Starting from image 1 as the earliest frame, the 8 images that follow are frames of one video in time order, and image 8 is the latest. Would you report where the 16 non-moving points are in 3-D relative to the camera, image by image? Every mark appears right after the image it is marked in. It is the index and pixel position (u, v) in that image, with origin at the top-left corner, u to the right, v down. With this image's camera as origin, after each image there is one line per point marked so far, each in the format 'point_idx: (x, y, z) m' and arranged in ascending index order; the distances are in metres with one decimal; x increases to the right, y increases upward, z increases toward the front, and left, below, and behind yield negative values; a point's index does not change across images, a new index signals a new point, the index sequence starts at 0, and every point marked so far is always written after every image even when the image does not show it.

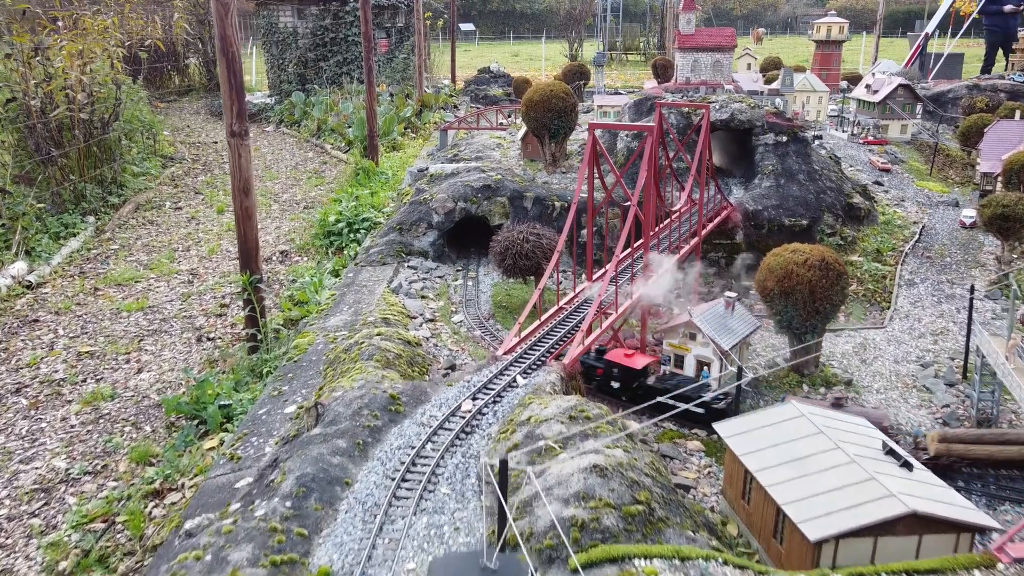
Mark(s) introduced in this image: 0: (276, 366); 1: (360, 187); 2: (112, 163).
0: (-1.7, -0.6, +7.5) m
1: (-2.3, +1.5, +15.4) m
2: (-6.2, +1.9, +16.1) m
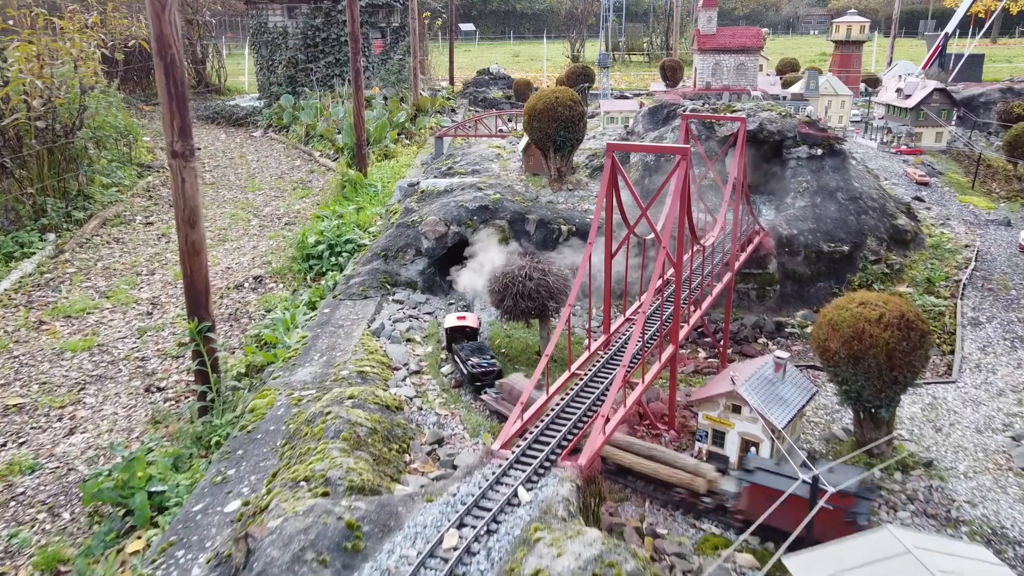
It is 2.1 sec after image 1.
0: (-1.7, -0.9, +6.2) m
1: (-2.2, +1.2, +14.1) m
2: (-6.2, +1.6, +14.8) m
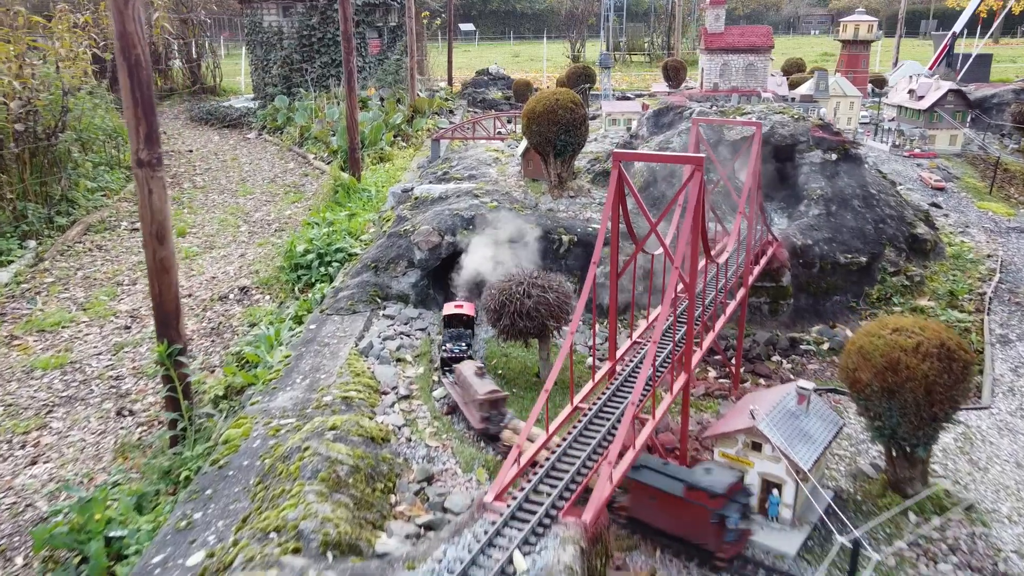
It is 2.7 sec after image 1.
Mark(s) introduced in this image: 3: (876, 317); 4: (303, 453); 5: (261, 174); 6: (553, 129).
0: (-1.7, -1.0, +5.7) m
1: (-2.3, +1.0, +13.6) m
2: (-6.2, +1.5, +14.2) m
3: (+3.1, -0.2, +8.8) m
4: (-1.1, -0.8, +5.3) m
5: (-4.6, +2.1, +19.1) m
6: (+0.4, +1.5, +9.9) m
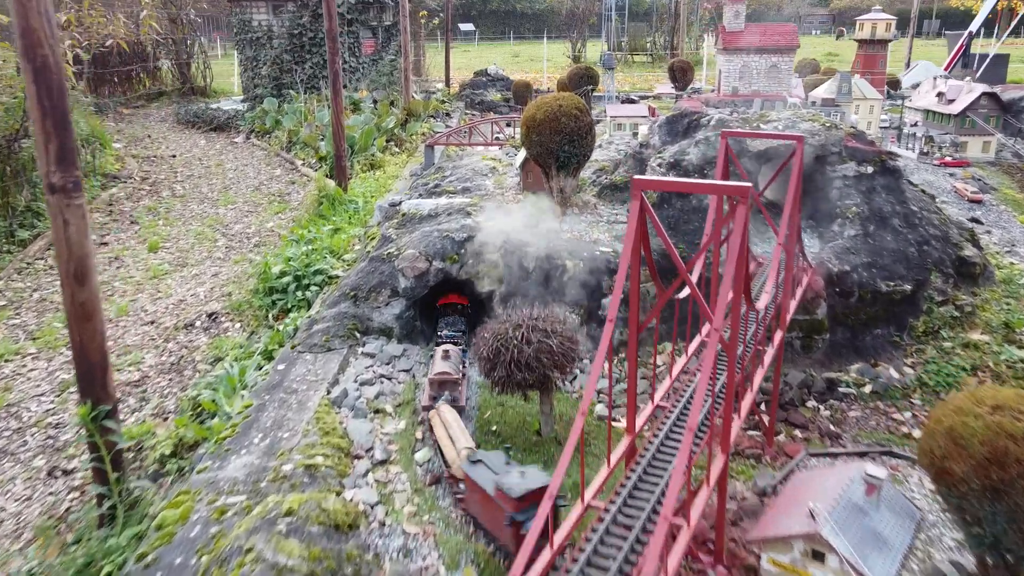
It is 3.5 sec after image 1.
0: (-1.7, -1.2, +4.6) m
1: (-2.3, +0.8, +12.5) m
2: (-6.2, +1.3, +13.2) m
3: (+3.1, -0.5, +7.7) m
4: (-1.1, -1.1, +4.2) m
5: (-4.7, +1.8, +18.1) m
6: (+0.4, +1.3, +8.8) m
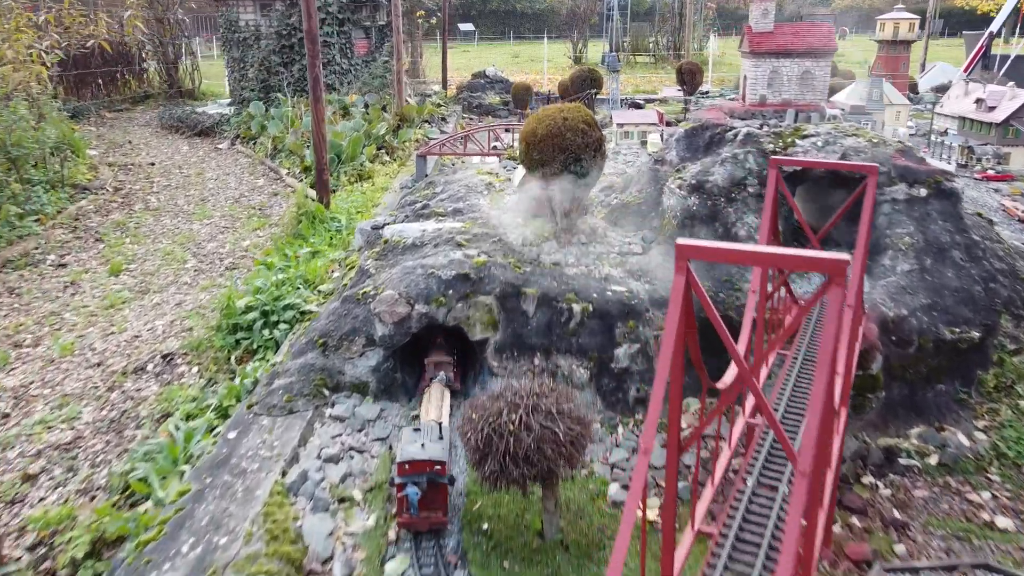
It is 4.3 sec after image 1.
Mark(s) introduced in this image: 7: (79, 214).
0: (-1.8, -1.6, +3.4) m
1: (-2.3, +0.5, +11.3) m
2: (-6.3, +1.0, +12.0) m
3: (+3.0, -0.8, +6.5) m
4: (-1.1, -1.4, +3.0) m
5: (-4.7, +1.5, +16.9) m
6: (+0.3, +1.0, +7.6) m
7: (-6.3, +1.1, +15.0) m
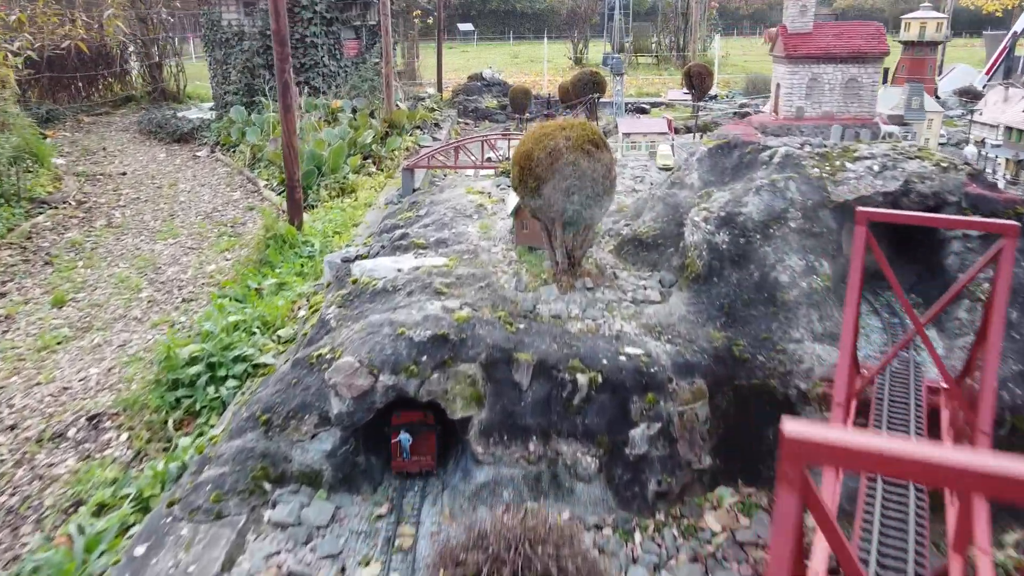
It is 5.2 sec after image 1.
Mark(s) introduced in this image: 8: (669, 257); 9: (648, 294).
0: (-1.8, -1.9, +2.1) m
1: (-2.4, +0.2, +10.0) m
2: (-6.3, +0.6, +10.7) m
3: (+3.0, -1.1, +5.2) m
4: (-1.2, -1.7, +1.7) m
5: (-4.7, +1.2, +15.5) m
6: (+0.3, +0.6, +6.3) m
7: (-6.3, +0.7, +13.7) m
8: (+1.1, +0.2, +7.0) m
9: (+0.9, 0.0, +6.5) m
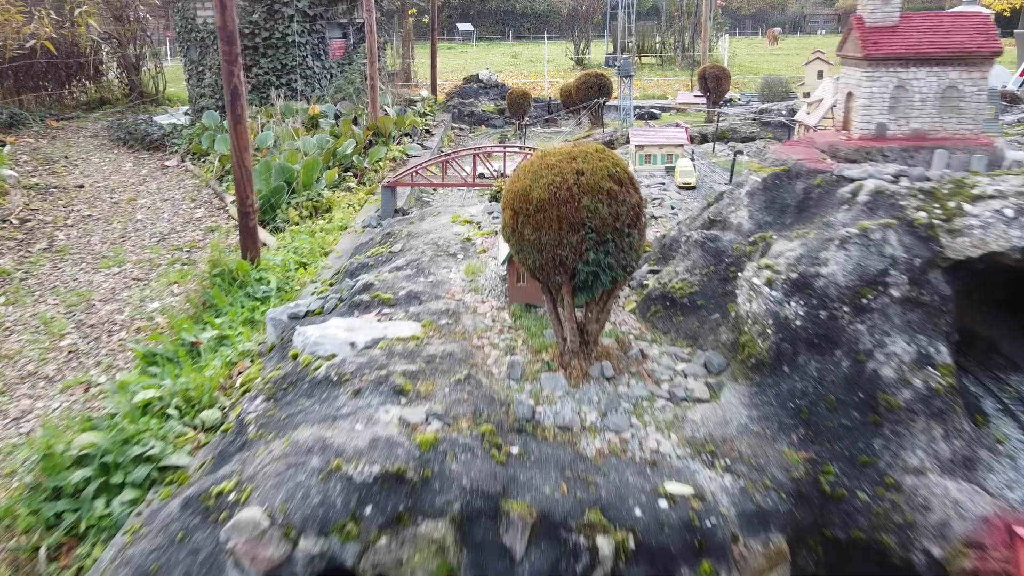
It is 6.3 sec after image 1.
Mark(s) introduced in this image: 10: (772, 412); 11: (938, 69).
0: (-1.9, -2.3, +0.3) m
1: (-2.4, -0.3, +8.2) m
2: (-6.4, +0.2, +8.9) m
3: (+2.9, -1.5, +3.4) m
4: (-1.2, -2.1, -0.1) m
5: (-4.8, +0.8, +13.7) m
6: (+0.2, +0.2, +4.5) m
7: (-6.4, +0.3, +11.9) m
8: (+1.0, -0.2, +5.2) m
9: (+0.8, -0.4, +4.7) m
10: (+1.1, -0.5, +4.4) m
11: (+2.2, +1.1, +5.4) m
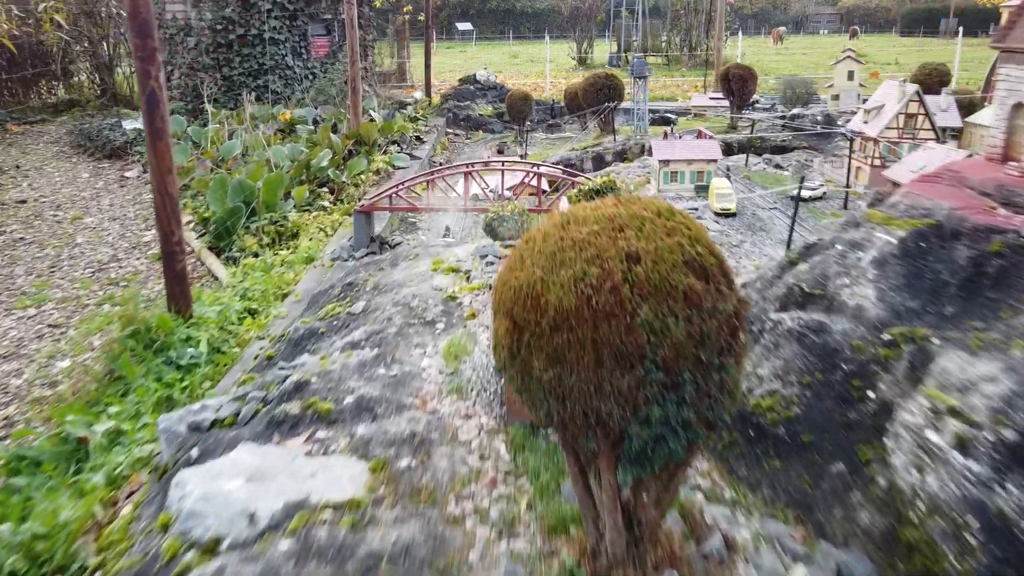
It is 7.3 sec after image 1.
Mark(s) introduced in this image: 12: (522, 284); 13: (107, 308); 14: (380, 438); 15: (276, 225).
0: (-1.9, -2.7, -1.8) m
1: (-2.4, -0.7, +6.1) m
2: (-6.4, -0.2, +6.8) m
3: (+2.9, -2.0, +1.4) m
4: (-1.2, -2.6, -2.1) m
5: (-4.8, +0.4, +11.7) m
6: (+0.2, -0.2, +2.5) m
7: (-6.4, -0.1, +9.8) m
8: (+1.0, -0.6, +3.2) m
9: (+0.8, -0.9, +2.7) m
10: (+1.1, -1.0, +2.4) m
11: (+2.2, +0.7, +3.4) m
12: (+0.1, 0.0, +2.6) m
13: (-3.7, -0.2, +9.3) m
14: (-0.5, -0.5, +3.9) m
15: (-2.5, +0.7, +11.1) m
